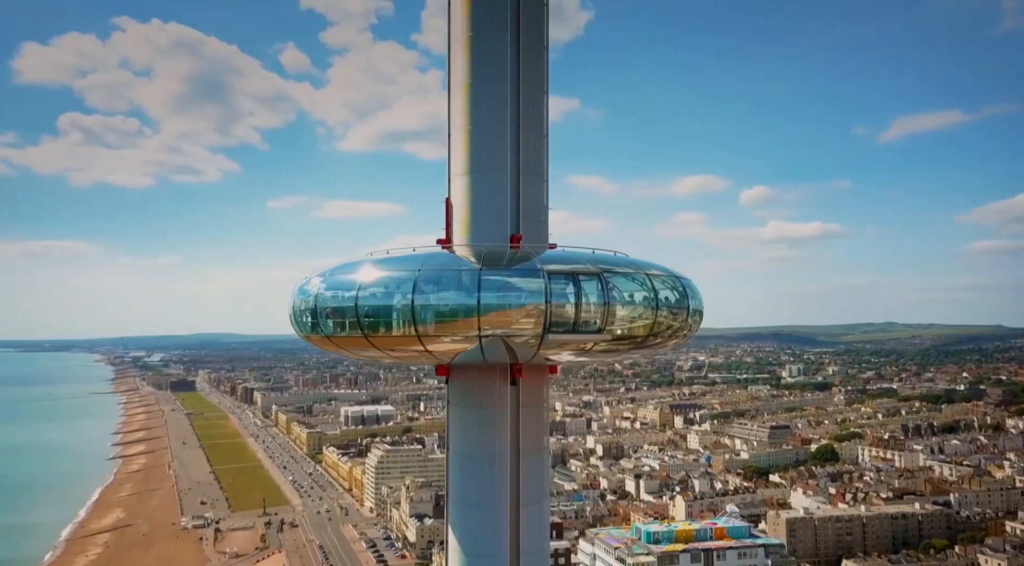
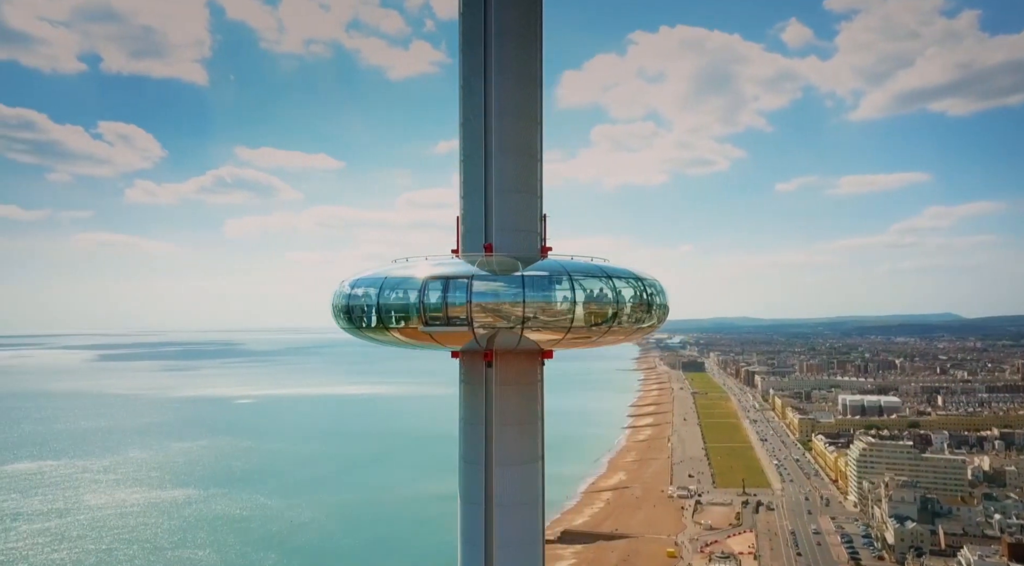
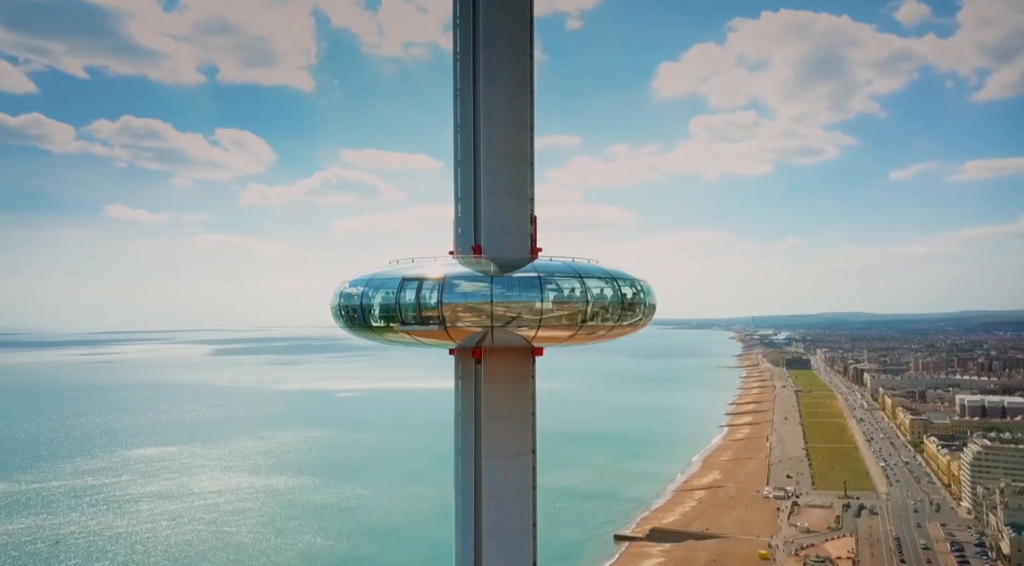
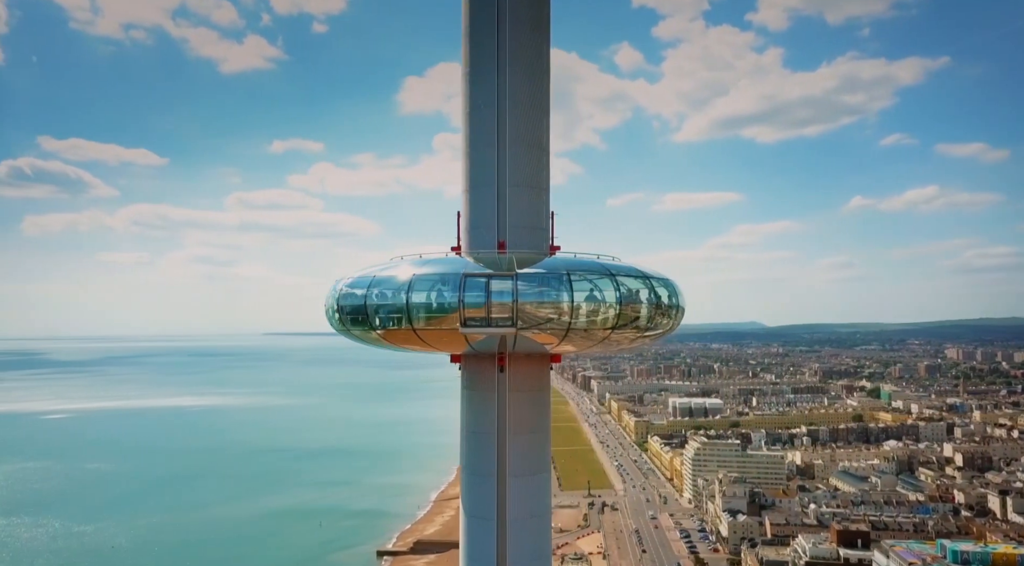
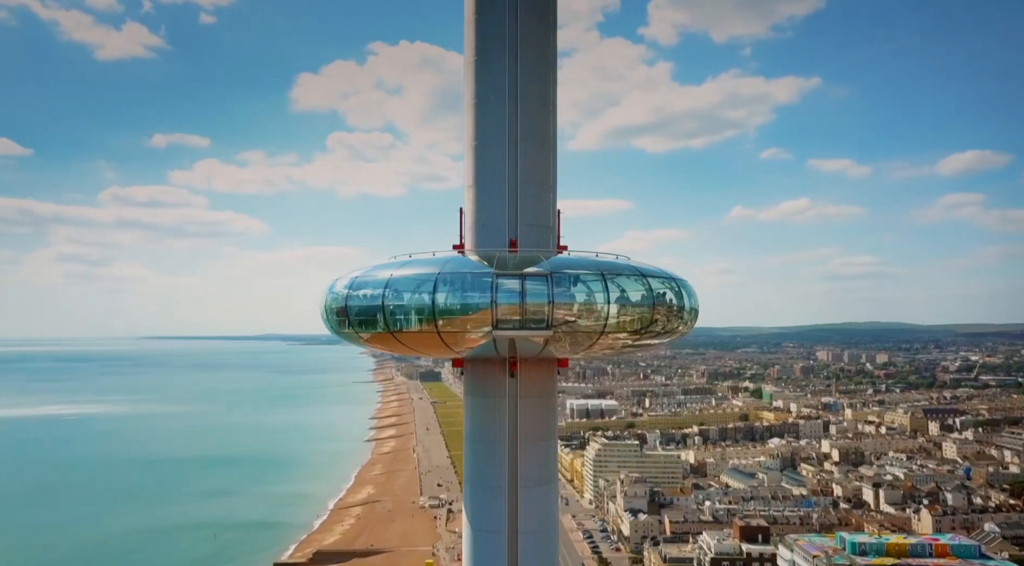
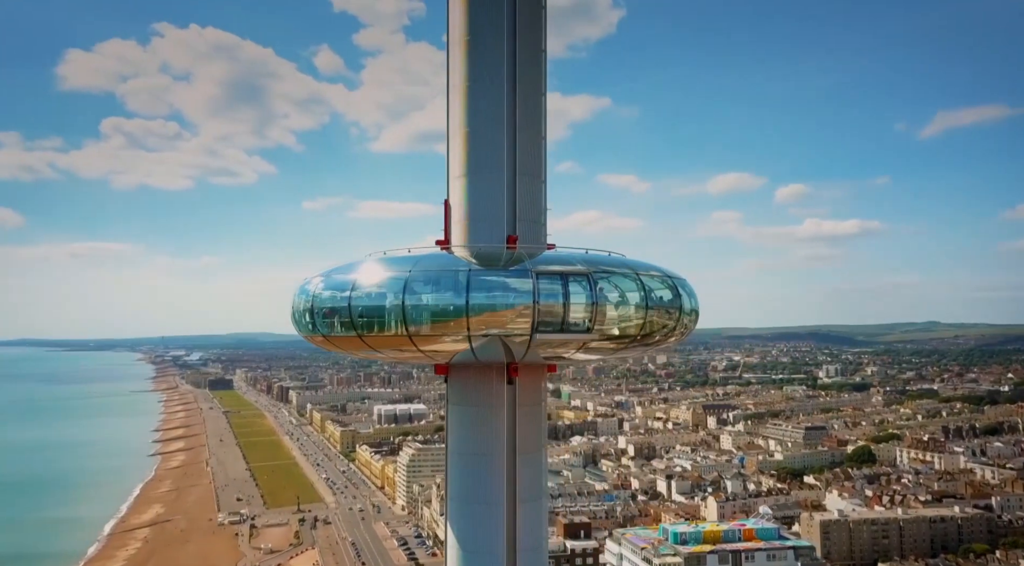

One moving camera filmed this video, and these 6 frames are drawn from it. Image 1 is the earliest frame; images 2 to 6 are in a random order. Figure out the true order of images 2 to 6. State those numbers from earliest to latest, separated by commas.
6, 5, 4, 2, 3
